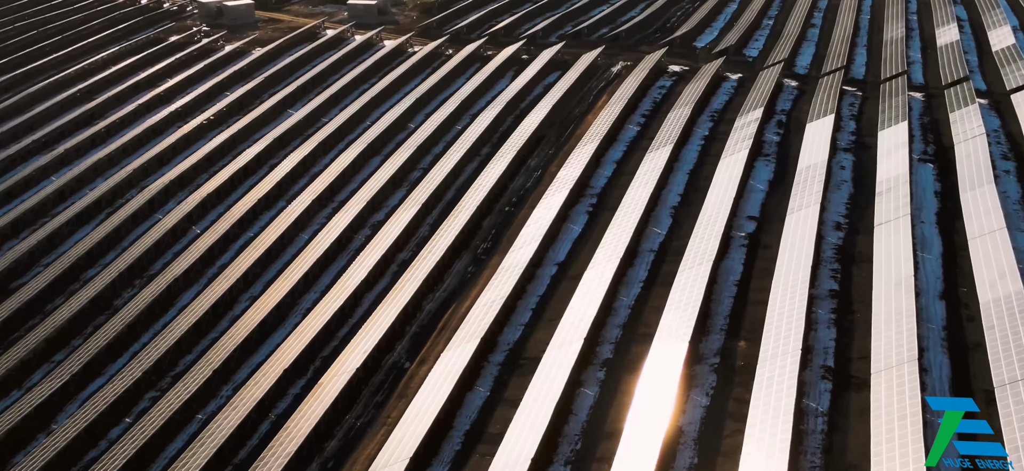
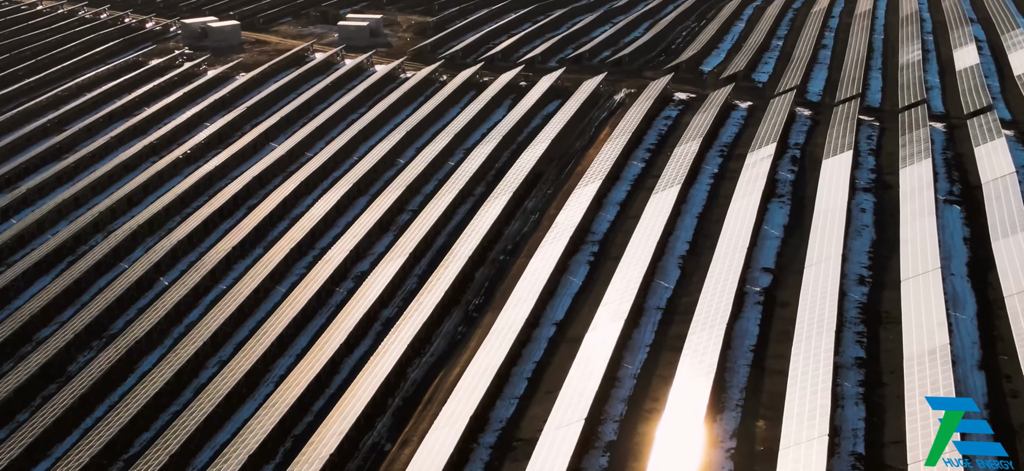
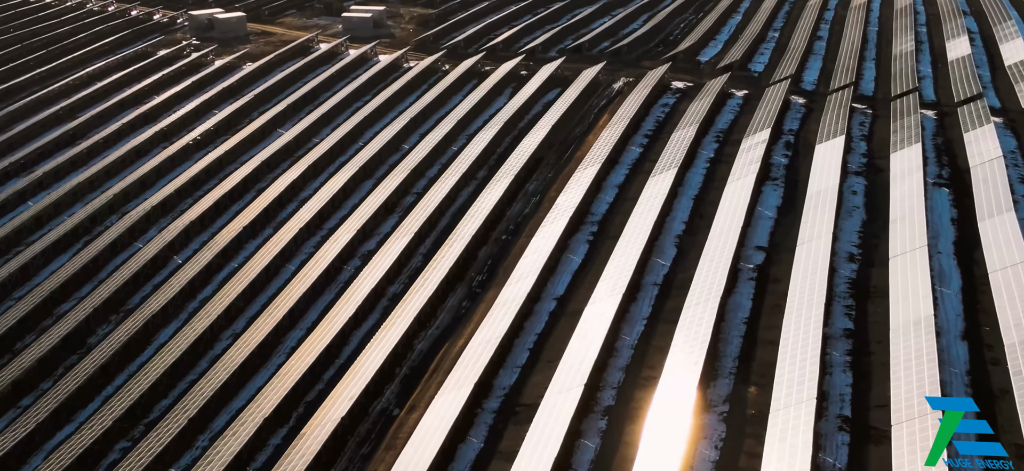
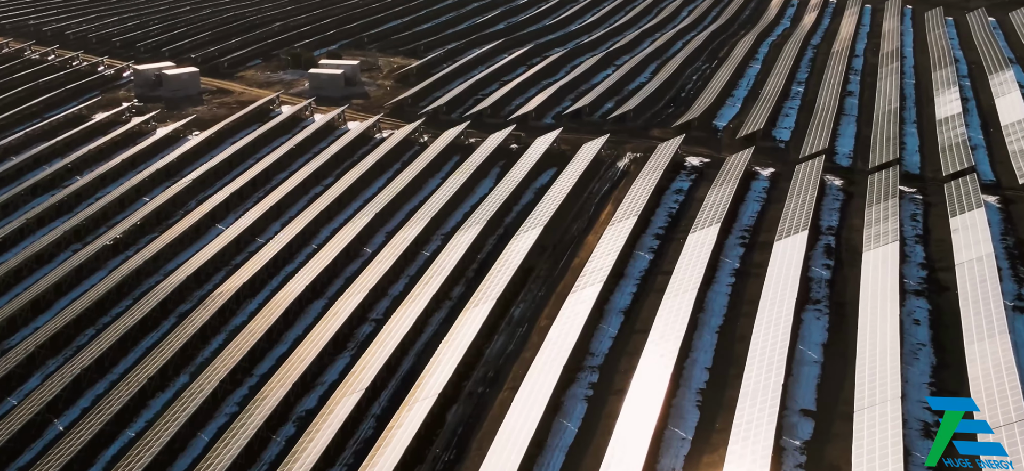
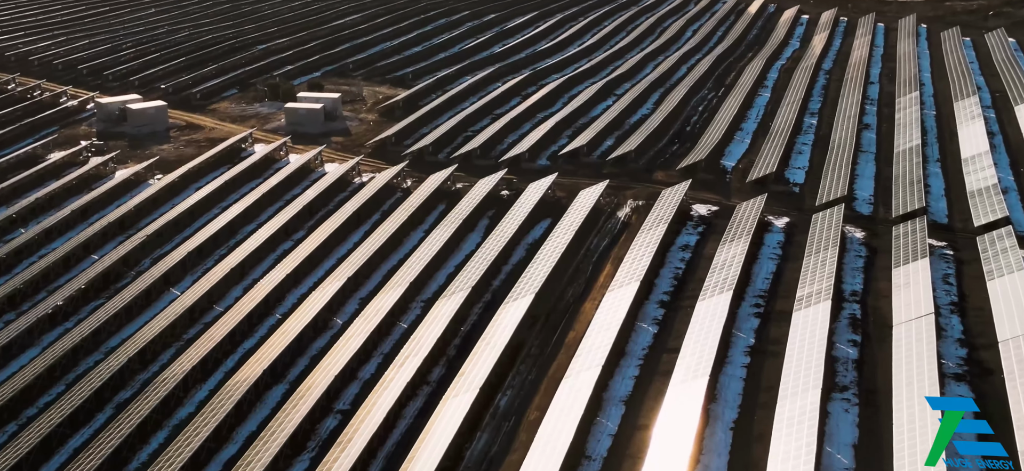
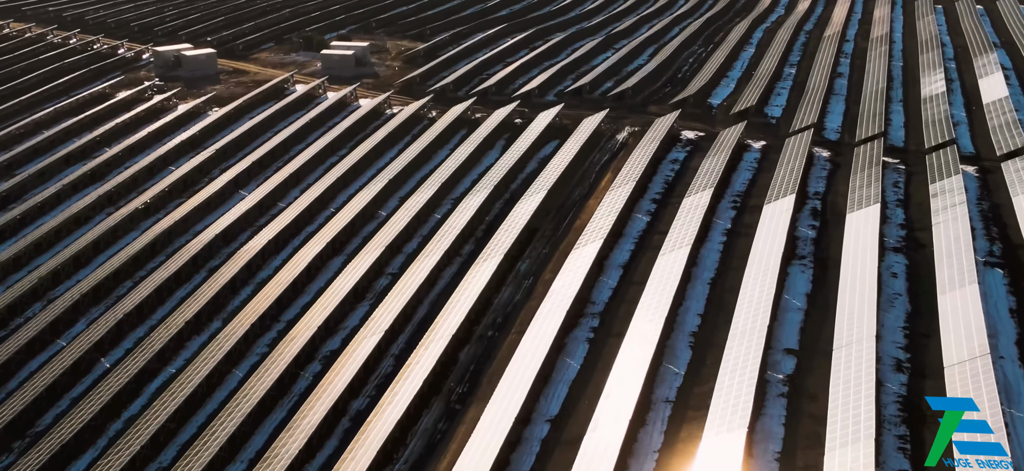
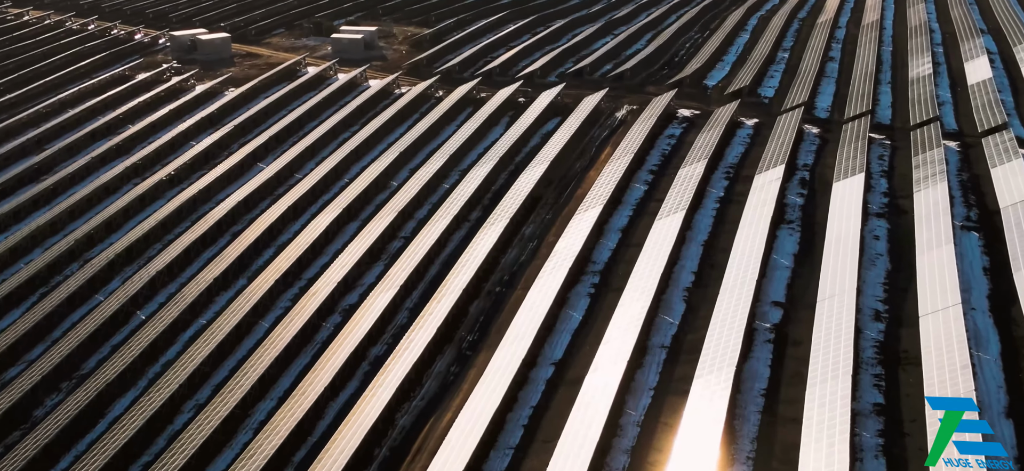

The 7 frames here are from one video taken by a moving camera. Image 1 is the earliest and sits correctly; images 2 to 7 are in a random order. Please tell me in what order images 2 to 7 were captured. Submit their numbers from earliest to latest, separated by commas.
3, 2, 7, 6, 4, 5
